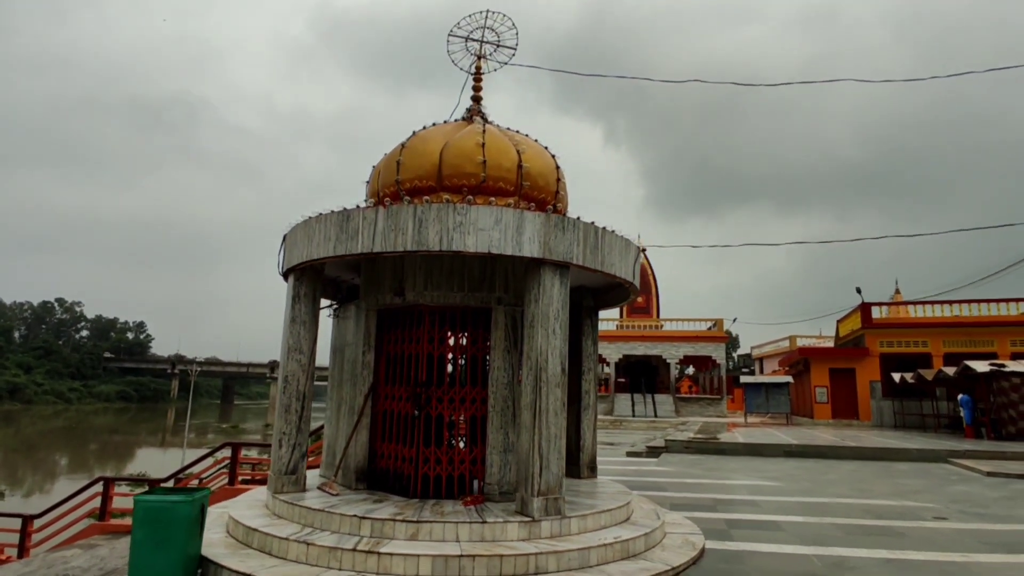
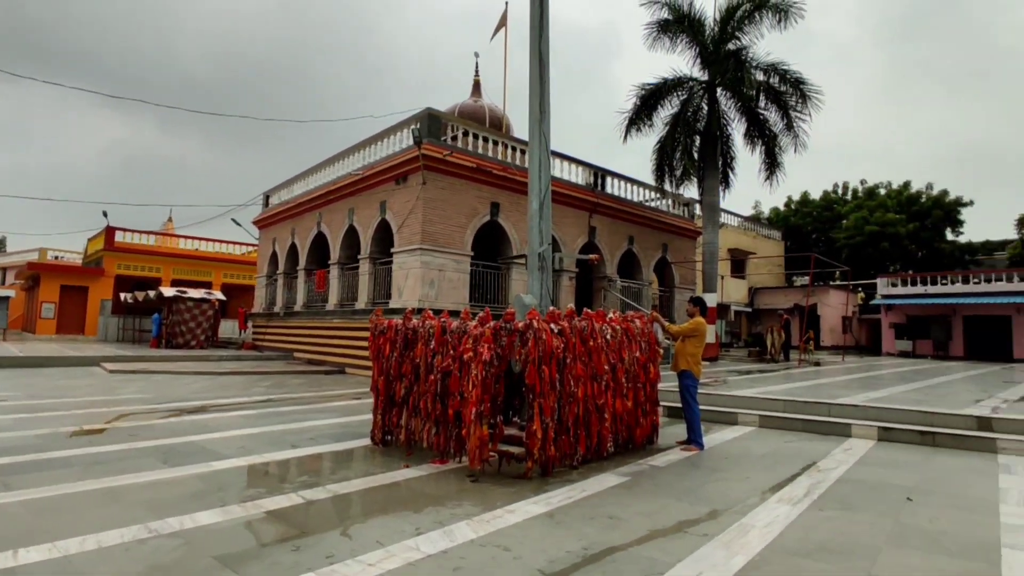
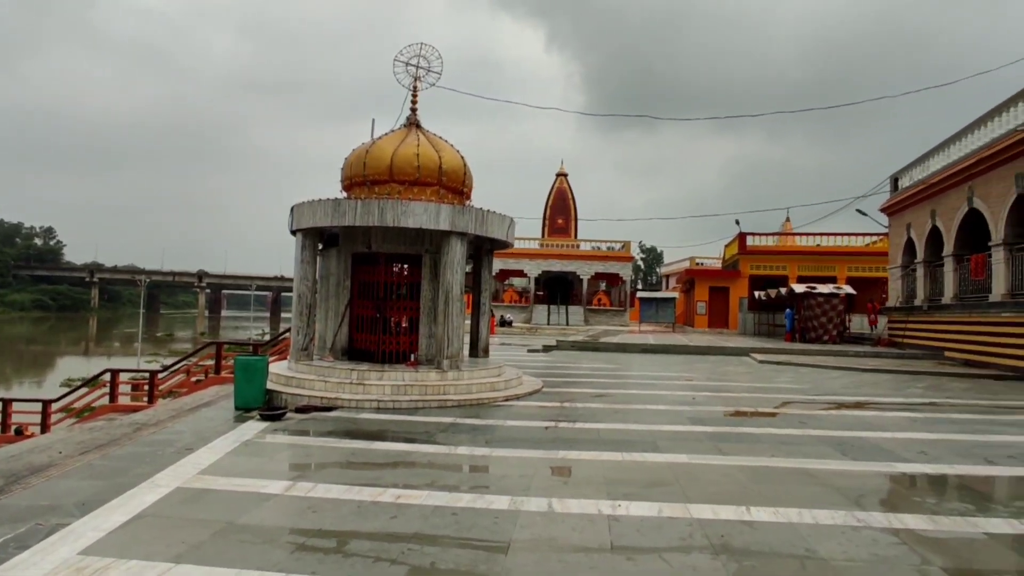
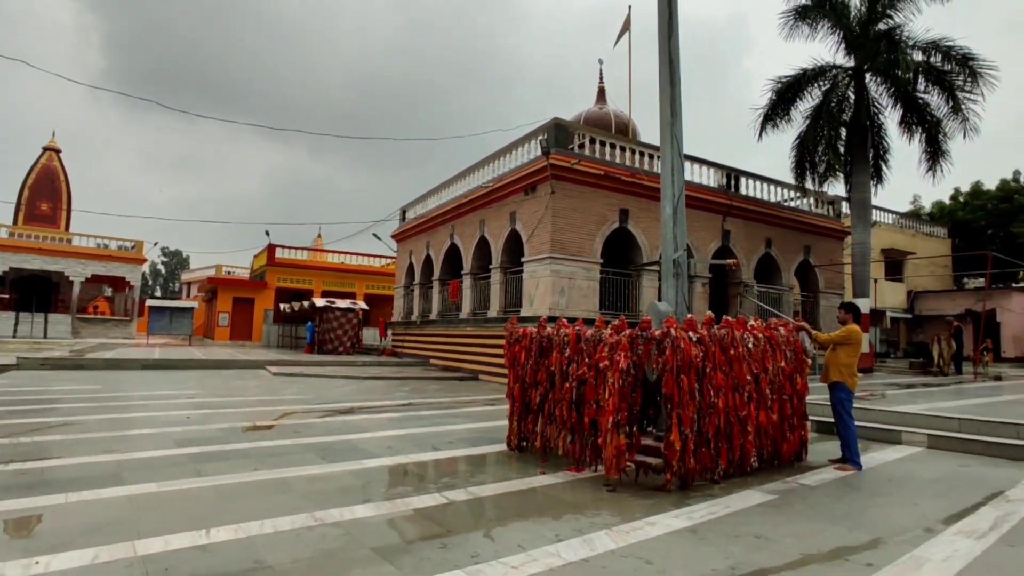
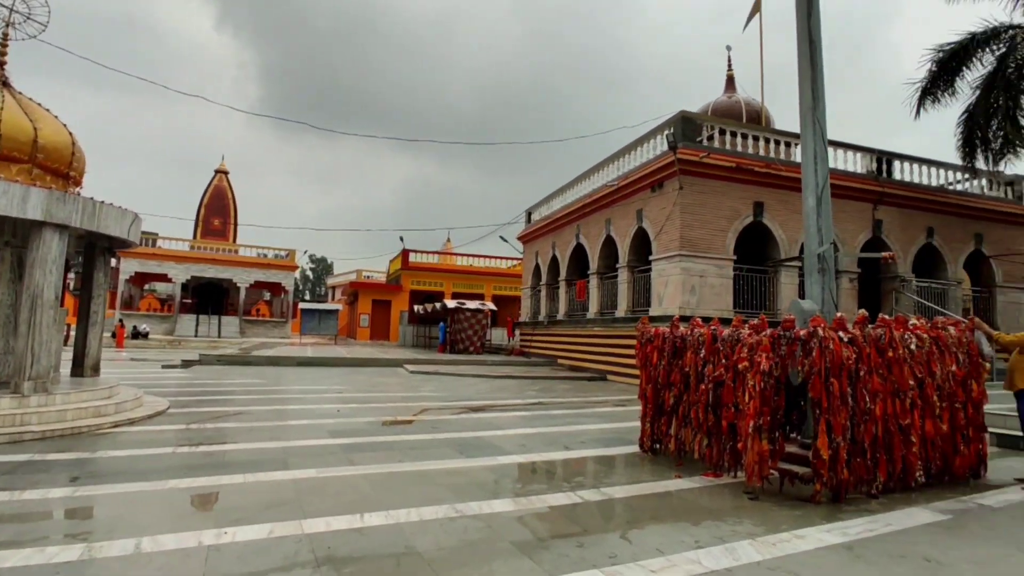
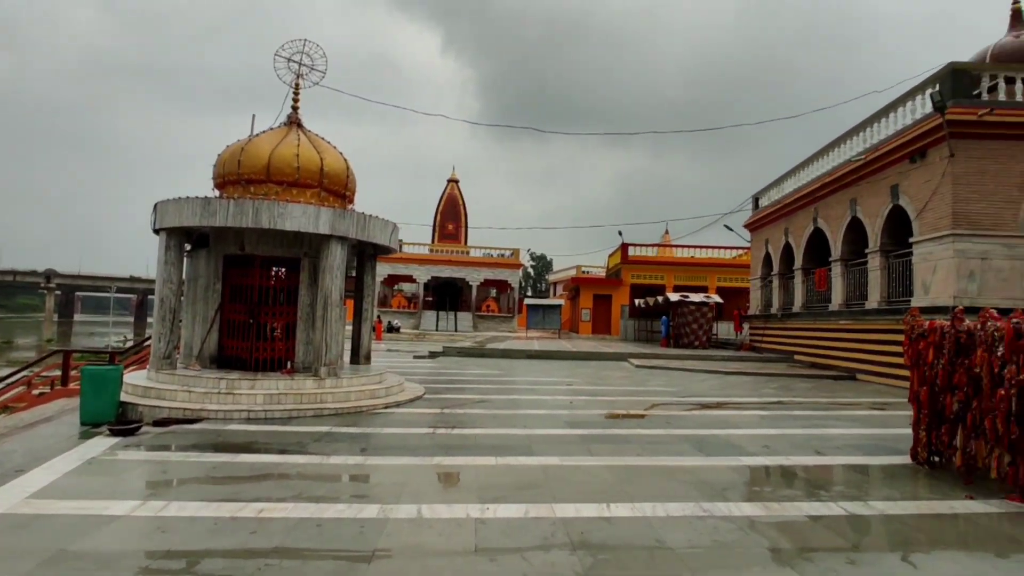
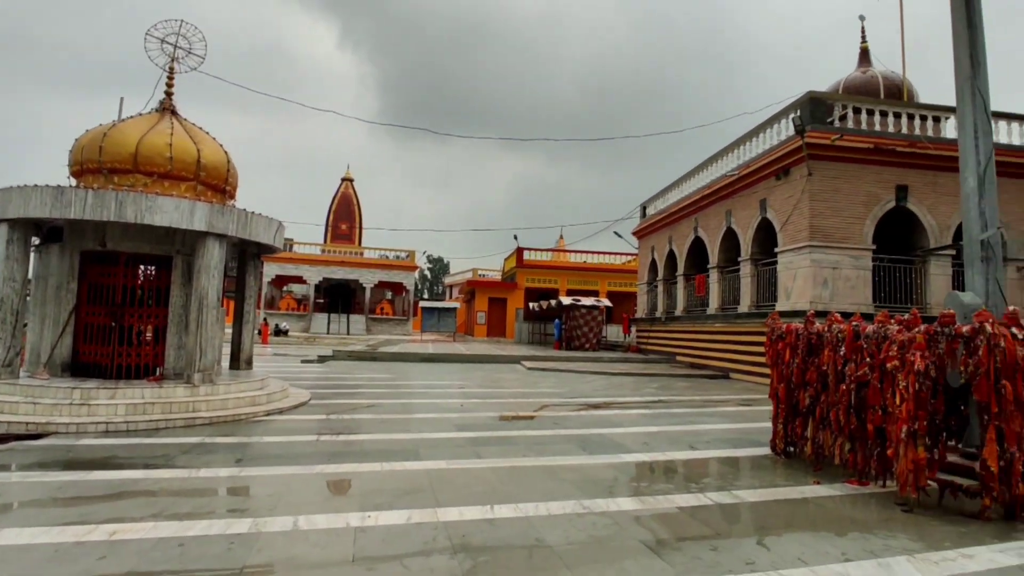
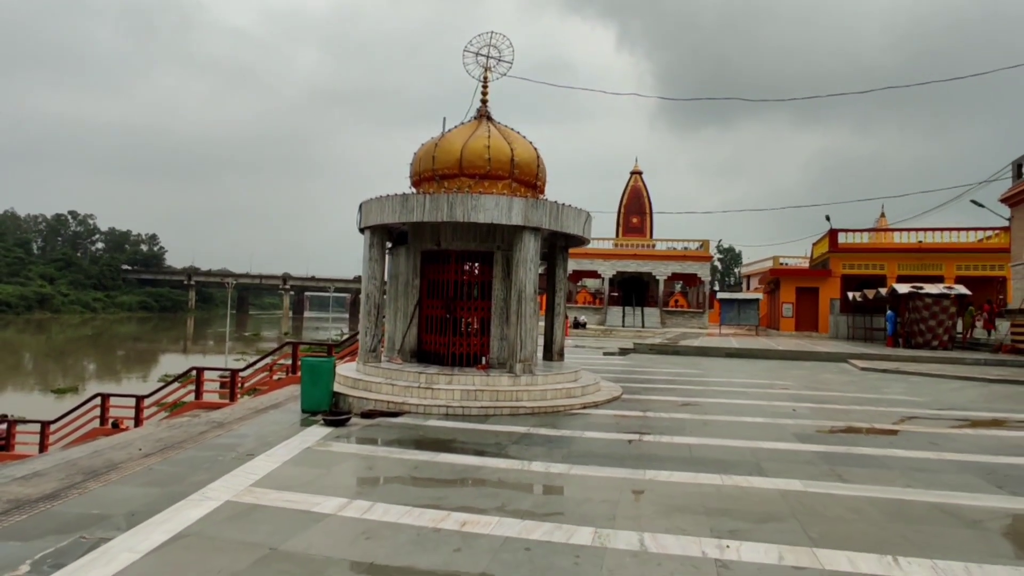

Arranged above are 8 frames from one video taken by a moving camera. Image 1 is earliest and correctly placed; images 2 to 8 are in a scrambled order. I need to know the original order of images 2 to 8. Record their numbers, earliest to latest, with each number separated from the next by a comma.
8, 3, 6, 7, 5, 4, 2
